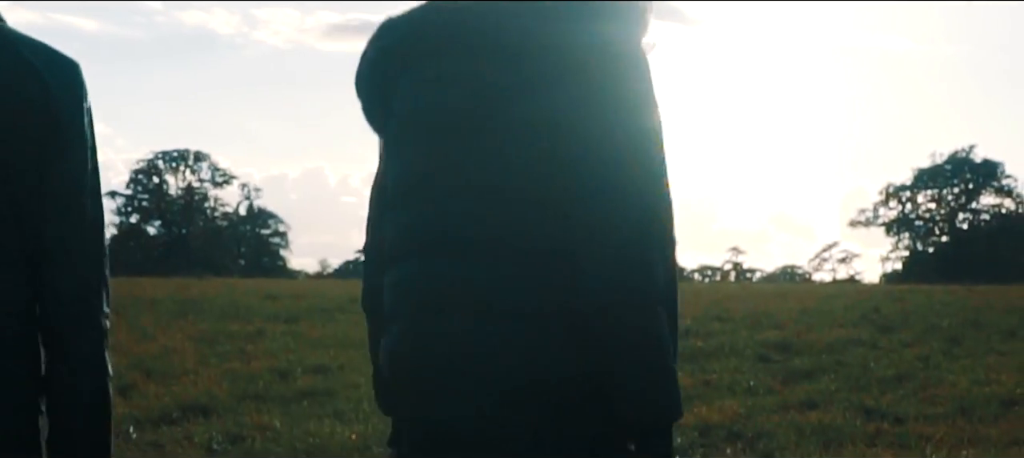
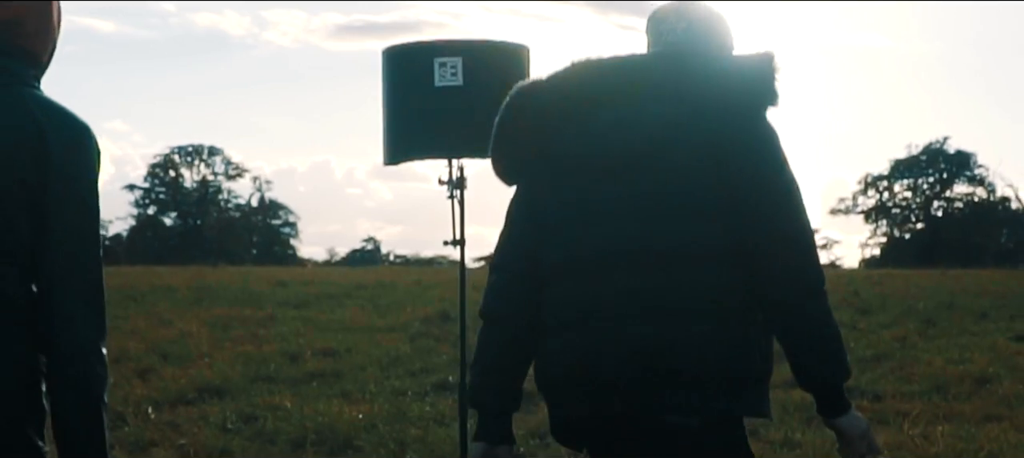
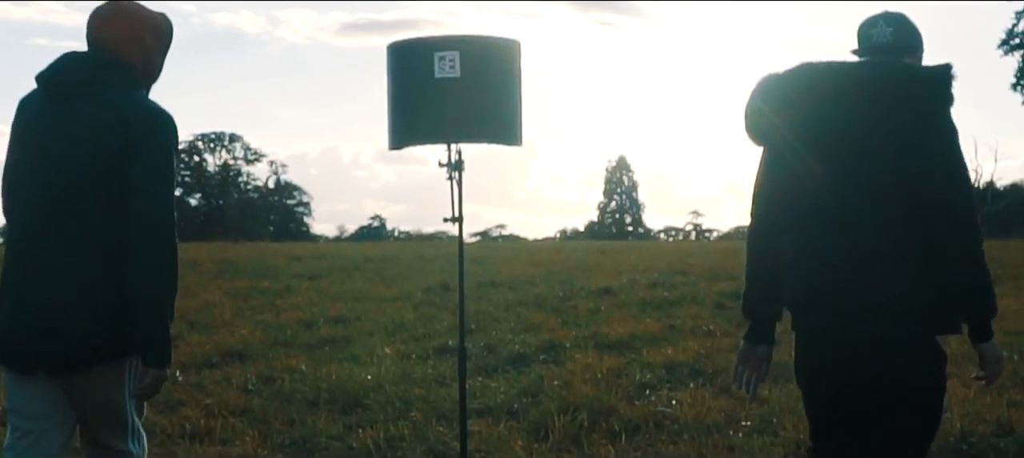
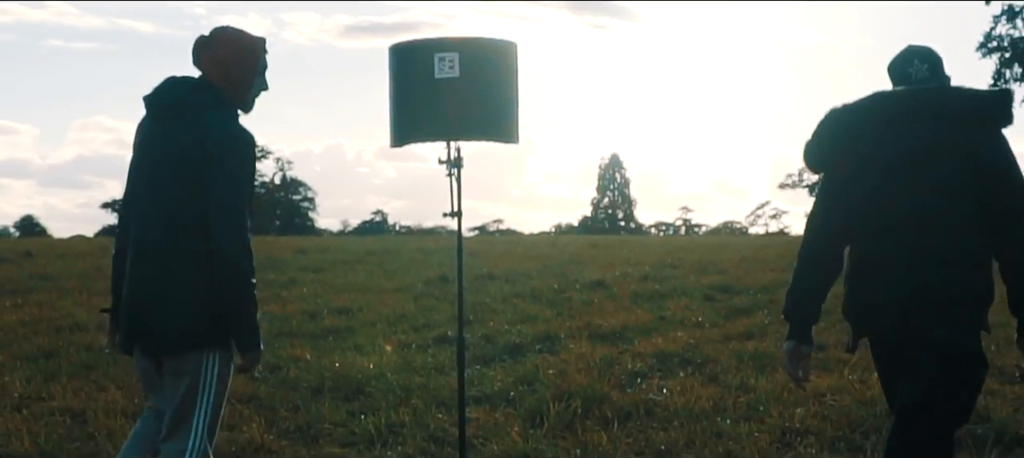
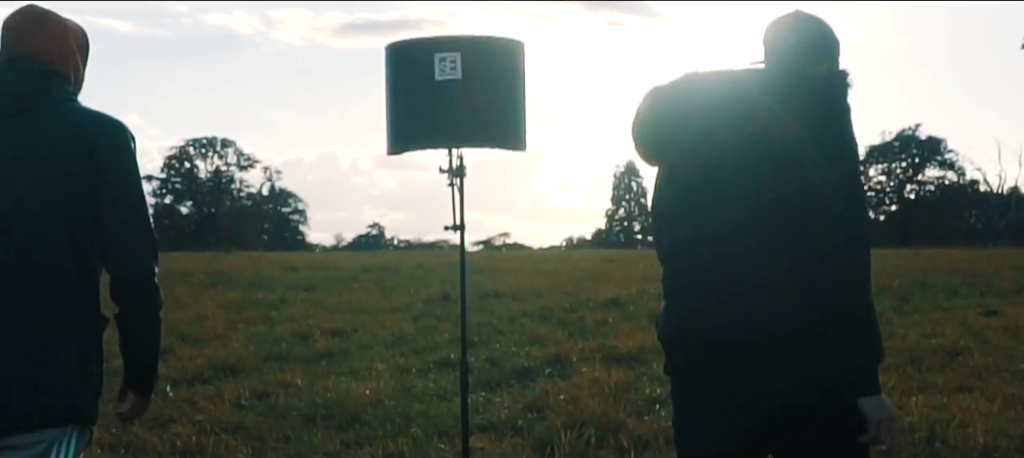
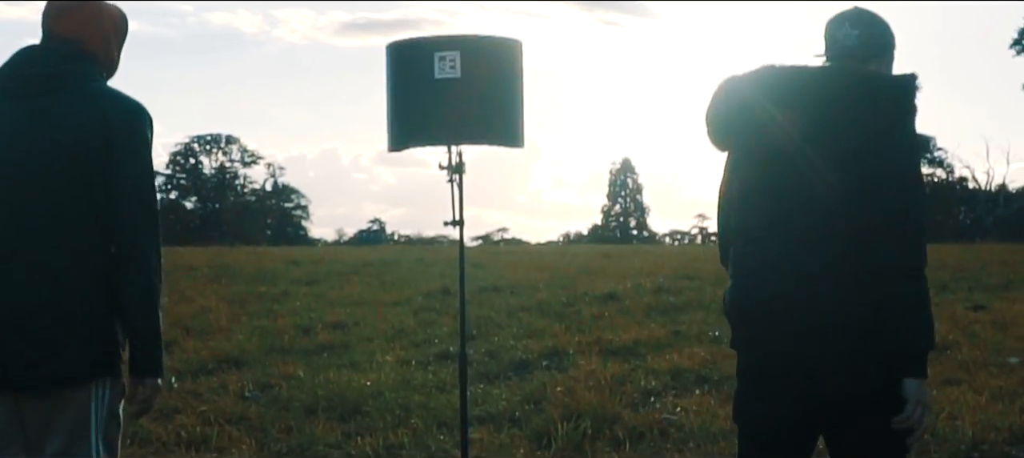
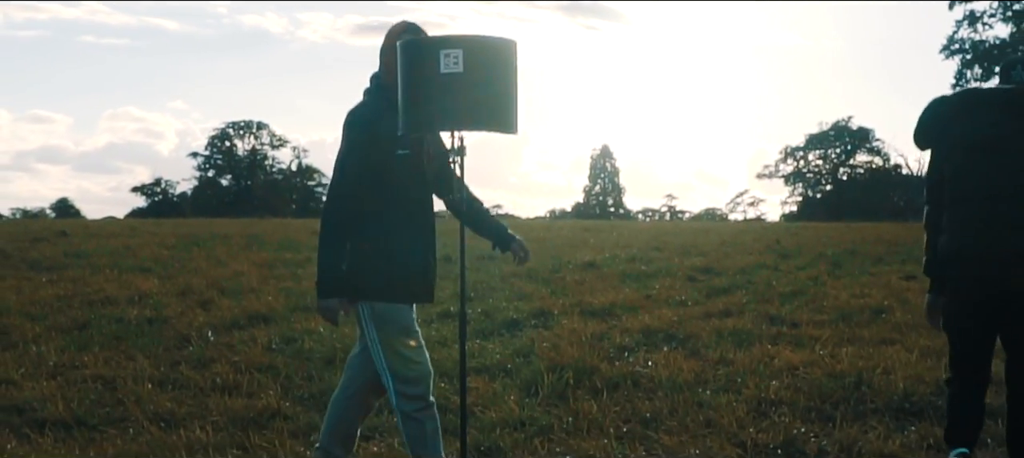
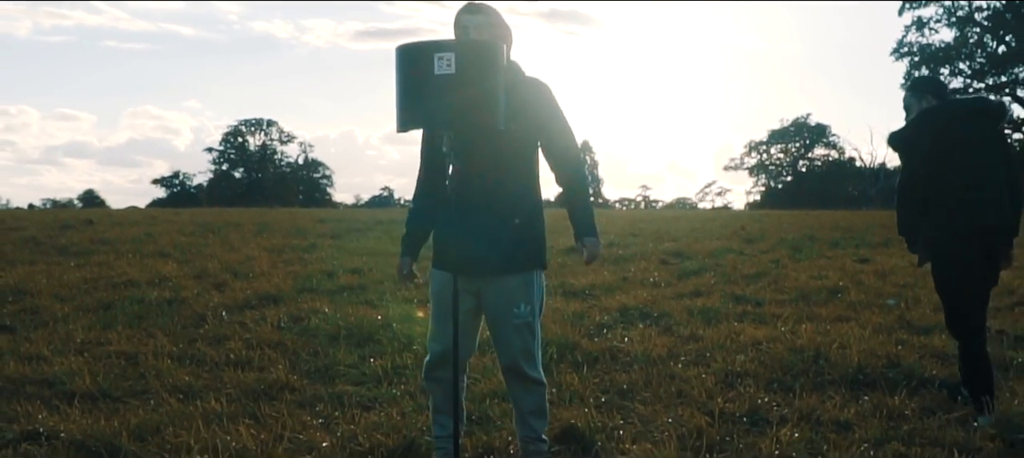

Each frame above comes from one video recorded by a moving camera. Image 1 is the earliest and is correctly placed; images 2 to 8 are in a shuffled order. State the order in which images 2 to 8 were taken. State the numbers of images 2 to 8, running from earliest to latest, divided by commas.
2, 5, 6, 3, 4, 7, 8
